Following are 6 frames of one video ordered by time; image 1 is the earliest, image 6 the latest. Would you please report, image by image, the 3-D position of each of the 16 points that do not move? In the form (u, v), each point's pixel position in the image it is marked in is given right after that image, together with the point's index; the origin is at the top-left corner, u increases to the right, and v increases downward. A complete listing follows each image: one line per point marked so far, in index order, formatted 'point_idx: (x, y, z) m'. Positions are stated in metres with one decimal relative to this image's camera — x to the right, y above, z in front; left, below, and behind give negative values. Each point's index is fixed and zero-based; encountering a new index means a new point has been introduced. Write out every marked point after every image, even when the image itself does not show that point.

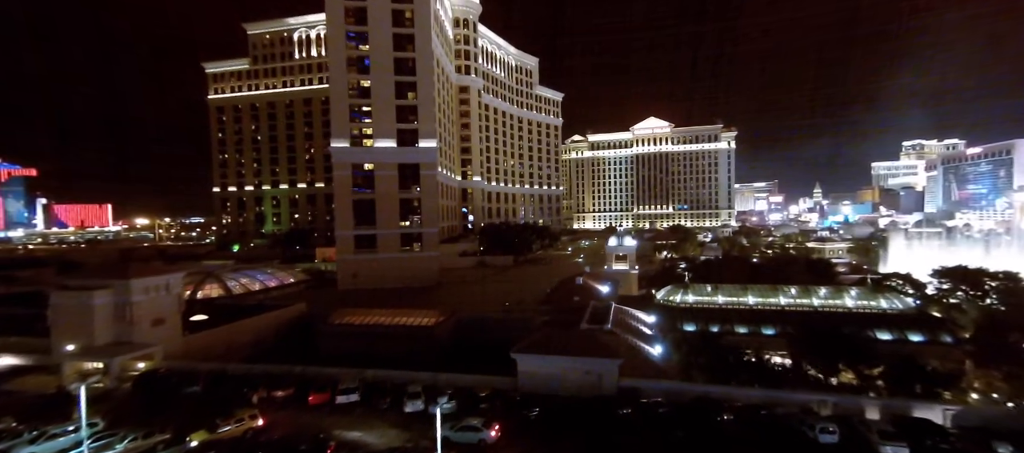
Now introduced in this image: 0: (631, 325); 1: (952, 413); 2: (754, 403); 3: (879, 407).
0: (+4.6, -3.8, +18.7) m
1: (+10.5, -4.3, +11.5) m
2: (+6.3, -4.5, +12.8) m
3: (+9.0, -4.3, +12.0) m
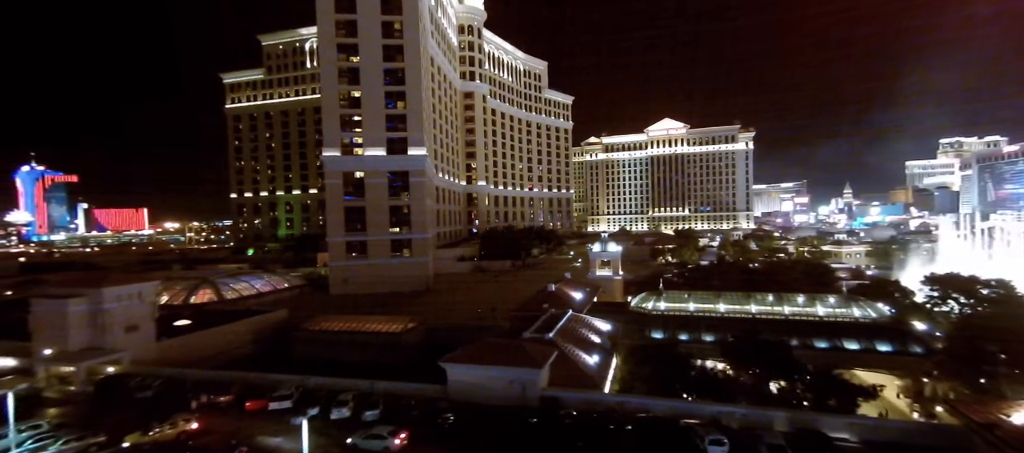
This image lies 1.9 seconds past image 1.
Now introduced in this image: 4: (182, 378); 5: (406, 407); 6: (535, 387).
0: (+2.6, -4.2, +18.9) m
1: (+8.2, -4.7, +11.4) m
2: (+4.0, -4.9, +12.9) m
3: (+6.7, -4.7, +12.0) m
4: (-11.7, -5.4, +17.1) m
5: (-3.0, -5.2, +13.8) m
6: (+0.8, -4.6, +13.9) m
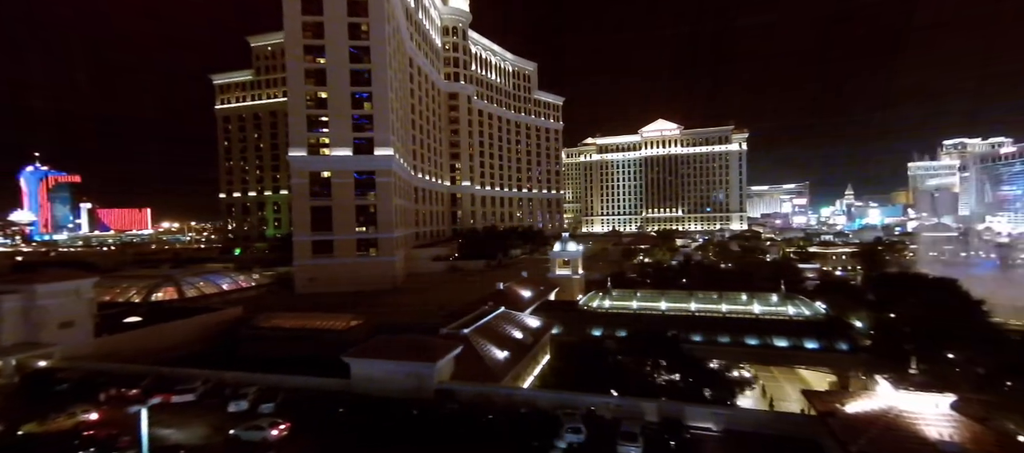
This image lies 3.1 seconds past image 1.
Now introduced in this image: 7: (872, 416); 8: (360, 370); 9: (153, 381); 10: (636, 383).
0: (-0.4, -4.1, +19.1) m
1: (+5.1, -4.6, +11.7) m
2: (+0.9, -4.8, +13.2) m
3: (+3.6, -4.6, +12.2) m
4: (-14.7, -5.3, +17.5) m
5: (-6.1, -5.1, +14.2) m
6: (-2.3, -4.6, +14.2) m
7: (+7.1, -3.7, +9.7) m
8: (-4.6, -4.4, +14.8) m
9: (-12.0, -5.2, +16.2) m
10: (+4.3, -5.3, +16.6) m
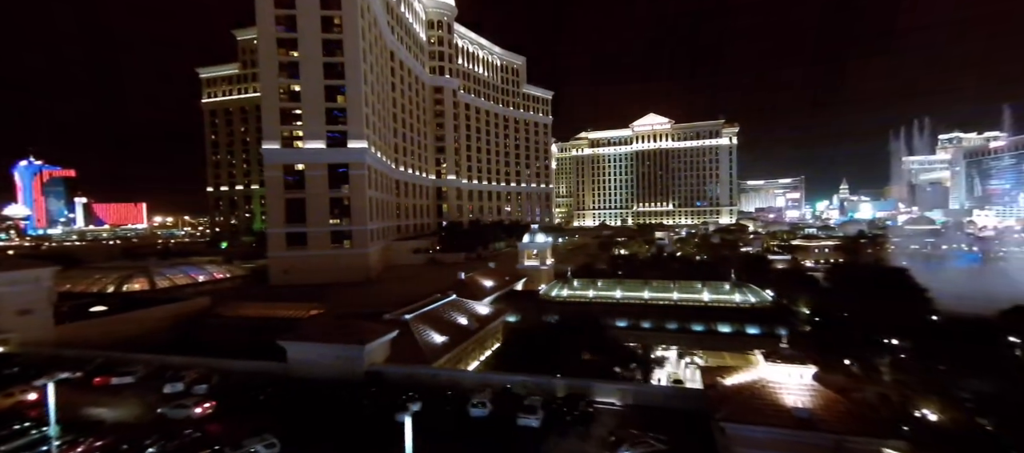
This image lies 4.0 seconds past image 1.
0: (-2.7, -3.7, +19.7) m
1: (+2.8, -4.3, +12.2) m
2: (-1.3, -4.5, +13.7) m
3: (+1.4, -4.3, +12.8) m
4: (-17.0, -4.9, +18.0) m
5: (-8.4, -4.7, +14.7) m
6: (-4.6, -4.2, +14.8) m
7: (+4.9, -3.4, +10.3) m
8: (-6.9, -4.0, +15.3) m
9: (-14.2, -4.8, +16.7) m
10: (+2.0, -4.9, +17.2) m
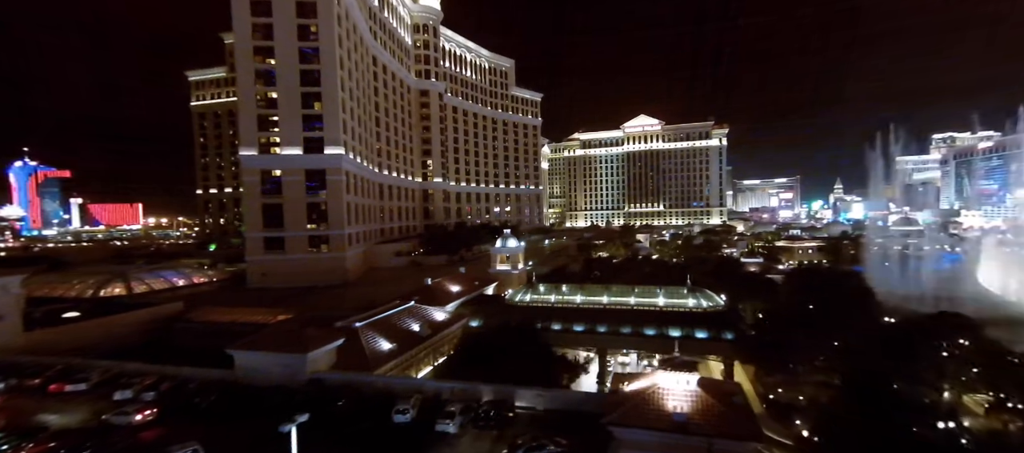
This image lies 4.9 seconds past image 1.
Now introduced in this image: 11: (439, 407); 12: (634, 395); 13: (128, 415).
0: (-4.8, -4.1, +20.4) m
1: (+0.8, -4.7, +12.9) m
2: (-3.4, -4.9, +14.4) m
3: (-0.7, -4.7, +13.5) m
4: (-19.1, -5.3, +18.7) m
5: (-10.4, -5.2, +15.4) m
6: (-6.6, -4.6, +15.5) m
7: (+2.8, -3.8, +11.0) m
8: (-8.9, -4.4, +16.0) m
9: (-16.3, -5.2, +17.3) m
10: (0.0, -5.3, +17.9) m
11: (-2.0, -5.0, +13.1) m
12: (+2.8, -3.9, +11.0) m
13: (-10.5, -5.2, +13.3) m
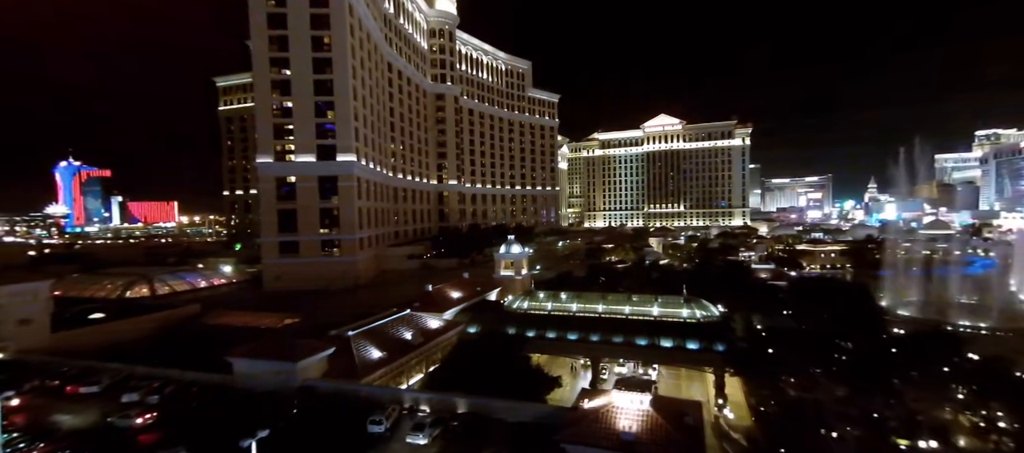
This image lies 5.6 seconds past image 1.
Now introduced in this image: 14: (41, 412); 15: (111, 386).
0: (-5.3, -4.6, +21.2) m
1: (-0.1, -5.3, +13.5) m
2: (-4.2, -5.5, +15.2) m
3: (-1.5, -5.3, +14.1) m
4: (-19.6, -5.8, +20.2) m
5: (-11.2, -5.7, +16.5) m
6: (-7.4, -5.1, +16.4) m
7: (+1.9, -4.4, +11.5) m
8: (-9.6, -5.0, +17.0) m
9: (-16.9, -5.7, +18.8) m
10: (-0.7, -5.9, +18.5) m
11: (-2.9, -5.5, +13.8) m
12: (+1.8, -4.5, +11.5) m
13: (-11.4, -5.7, +14.5) m
14: (-15.4, -6.1, +15.8) m
15: (-14.5, -5.8, +17.5) m
